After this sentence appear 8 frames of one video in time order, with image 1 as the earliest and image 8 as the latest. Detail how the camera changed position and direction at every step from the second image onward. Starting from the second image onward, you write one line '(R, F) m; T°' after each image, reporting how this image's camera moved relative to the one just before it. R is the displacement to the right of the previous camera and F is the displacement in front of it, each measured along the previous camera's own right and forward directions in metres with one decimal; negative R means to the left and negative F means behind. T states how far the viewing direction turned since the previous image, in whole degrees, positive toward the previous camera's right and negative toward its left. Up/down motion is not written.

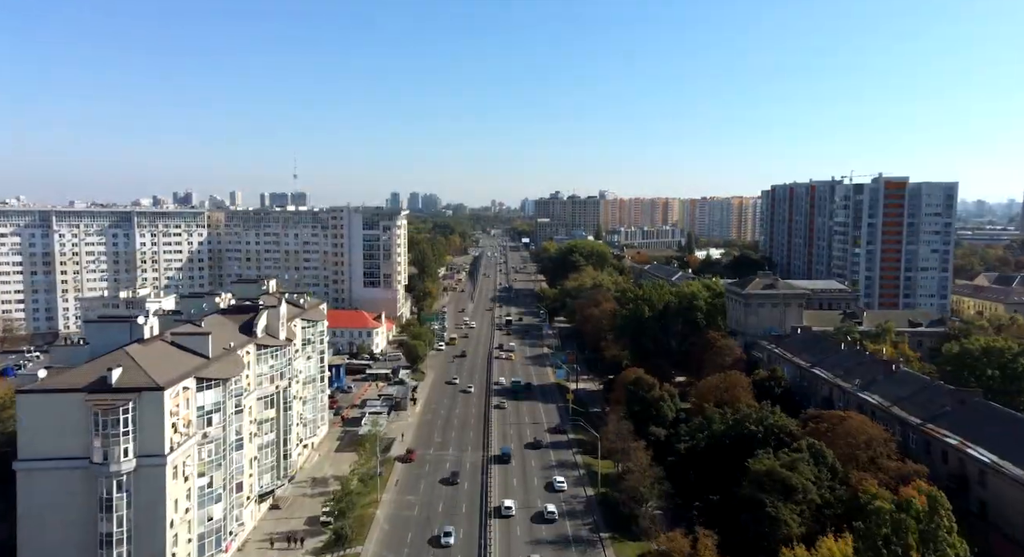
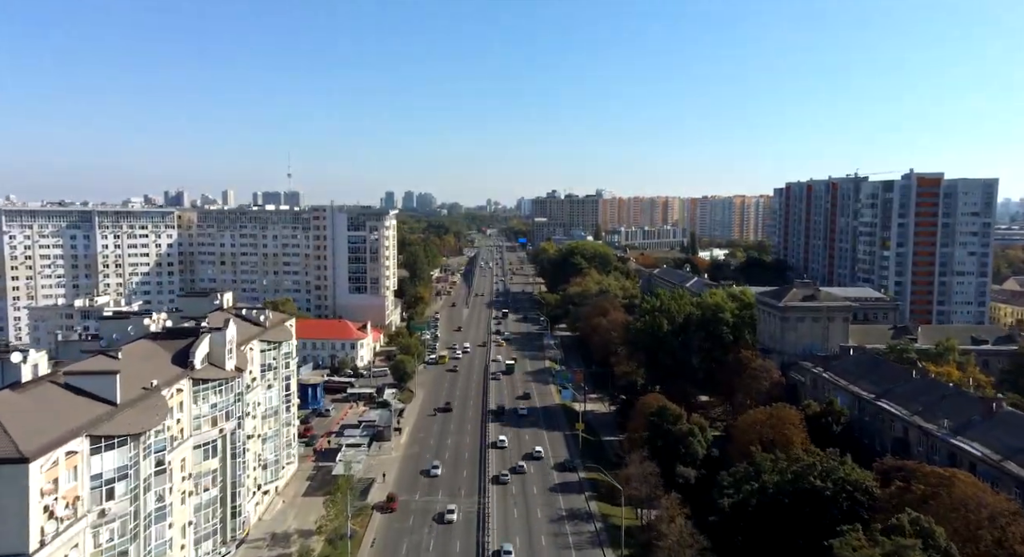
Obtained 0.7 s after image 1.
(-0.3, +6.9) m; 0°
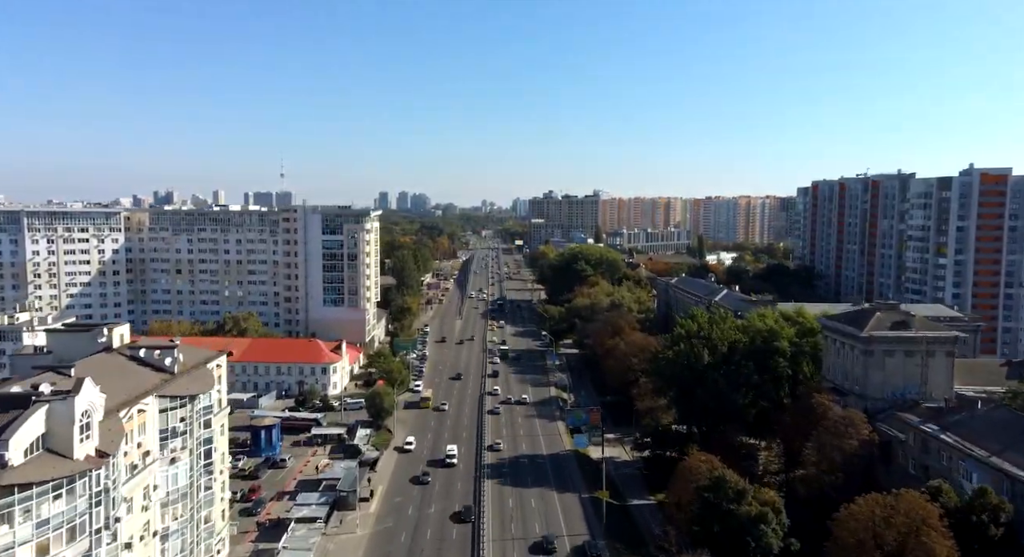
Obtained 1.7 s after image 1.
(-0.3, +10.1) m; 0°
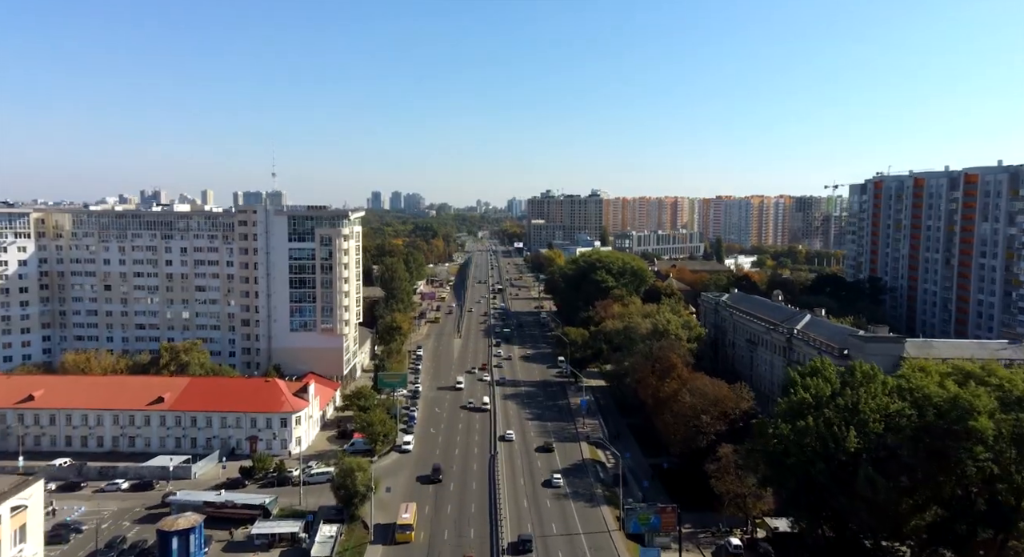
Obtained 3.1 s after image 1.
(-1.5, +14.2) m; 0°
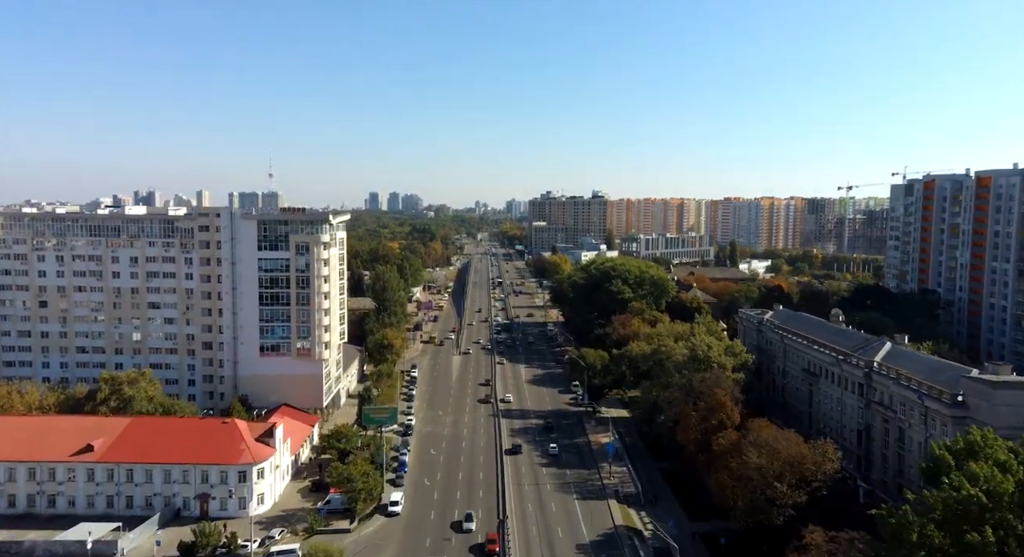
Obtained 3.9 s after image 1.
(-0.7, +8.6) m; 0°
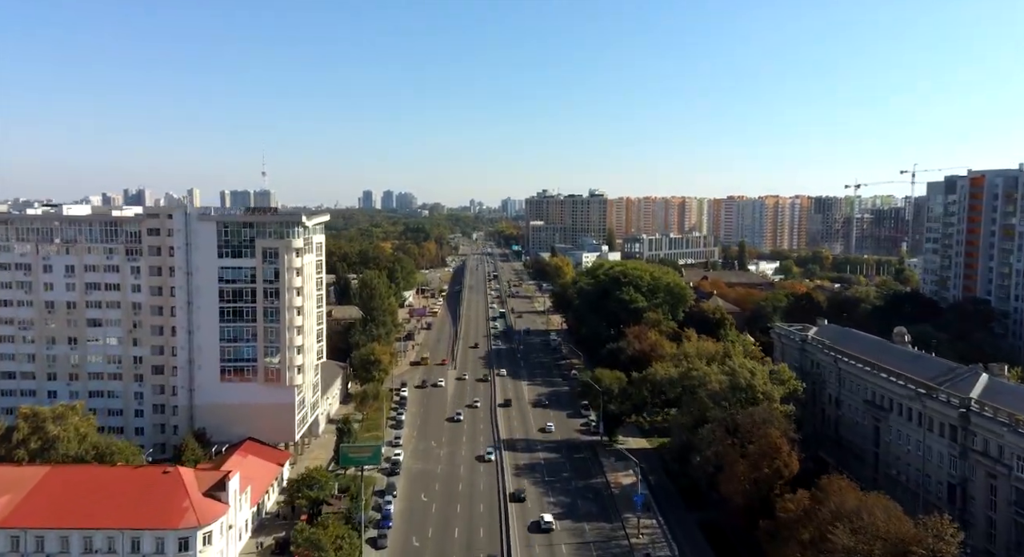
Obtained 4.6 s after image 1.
(-0.5, +7.2) m; 0°
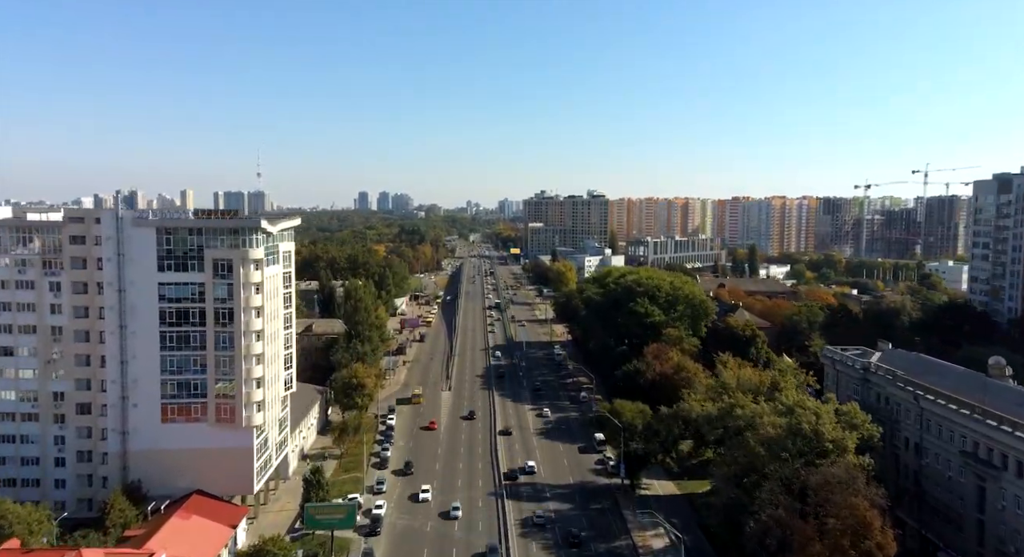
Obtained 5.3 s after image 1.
(-0.4, +7.4) m; 0°
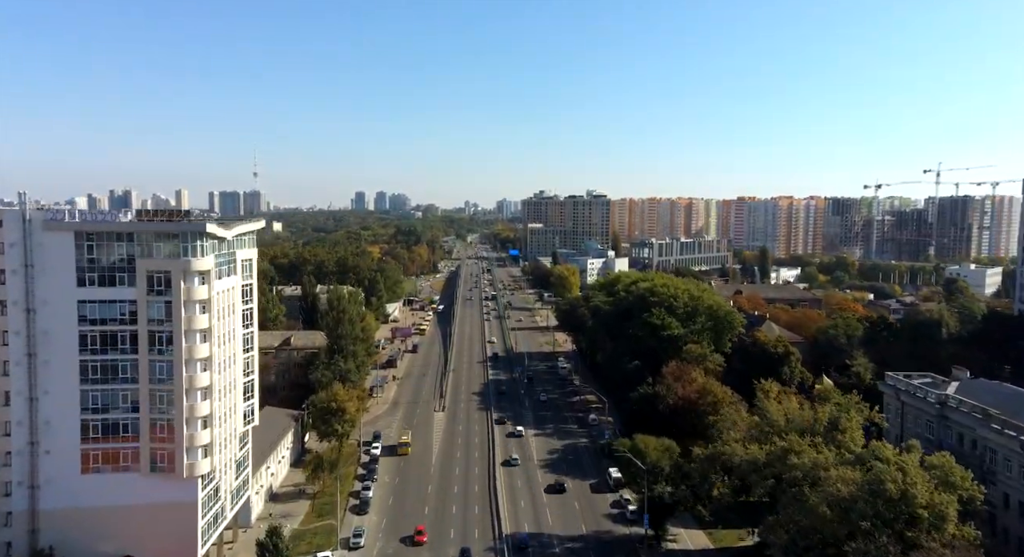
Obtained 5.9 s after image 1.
(-0.2, +6.5) m; 0°
